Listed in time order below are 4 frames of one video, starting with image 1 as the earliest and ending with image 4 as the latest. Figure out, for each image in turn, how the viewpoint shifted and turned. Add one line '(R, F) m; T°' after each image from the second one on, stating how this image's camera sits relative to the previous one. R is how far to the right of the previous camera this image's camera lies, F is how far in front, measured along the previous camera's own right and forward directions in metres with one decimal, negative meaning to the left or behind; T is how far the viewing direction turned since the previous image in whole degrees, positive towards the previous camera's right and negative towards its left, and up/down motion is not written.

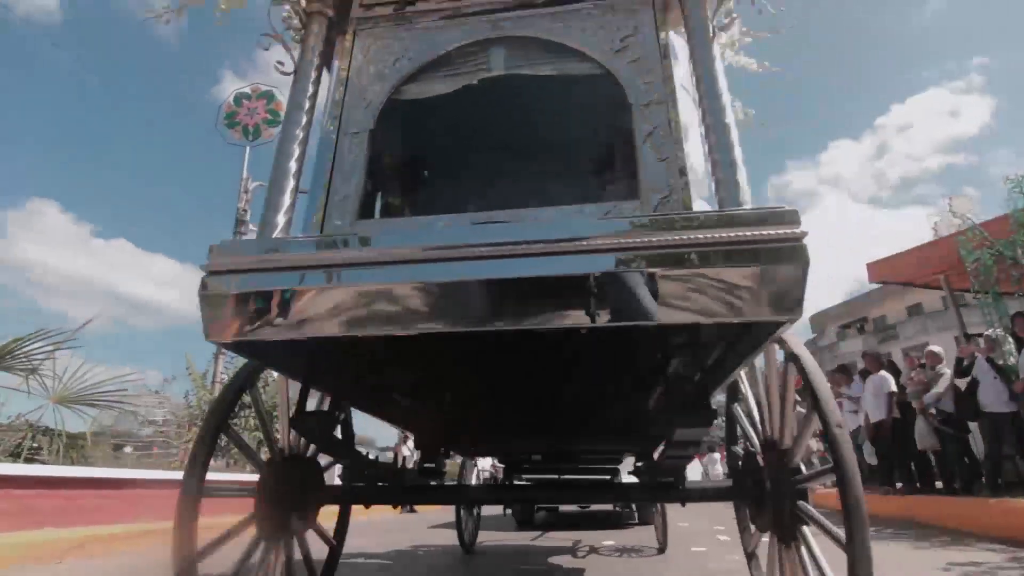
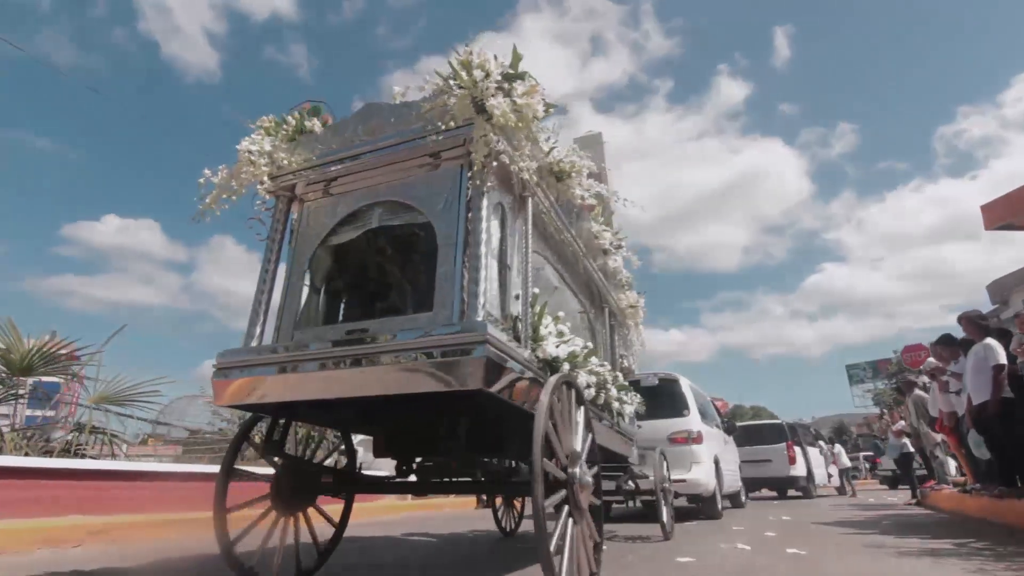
(+1.4, +0.5) m; -15°
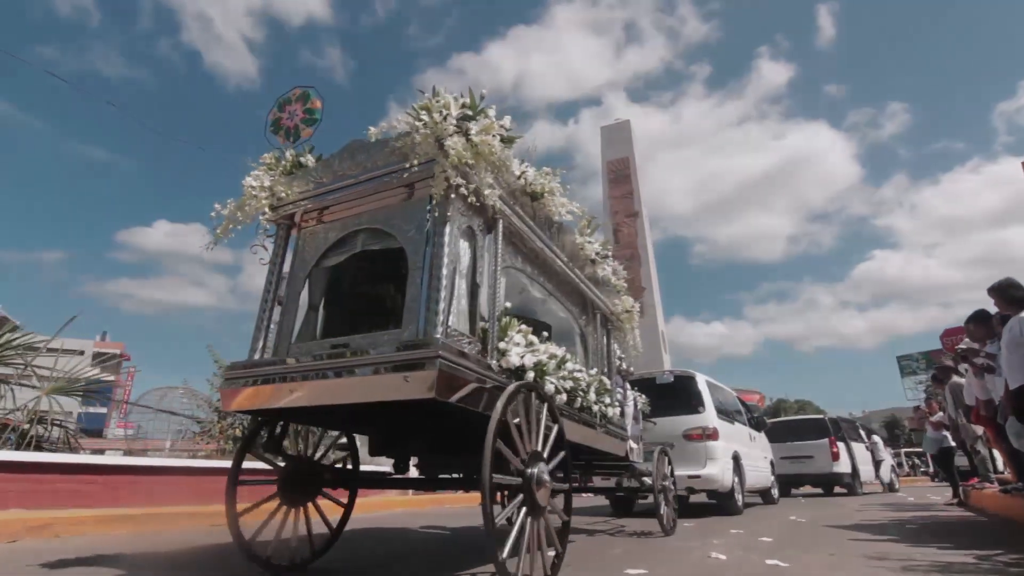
(+0.5, +0.1) m; -4°
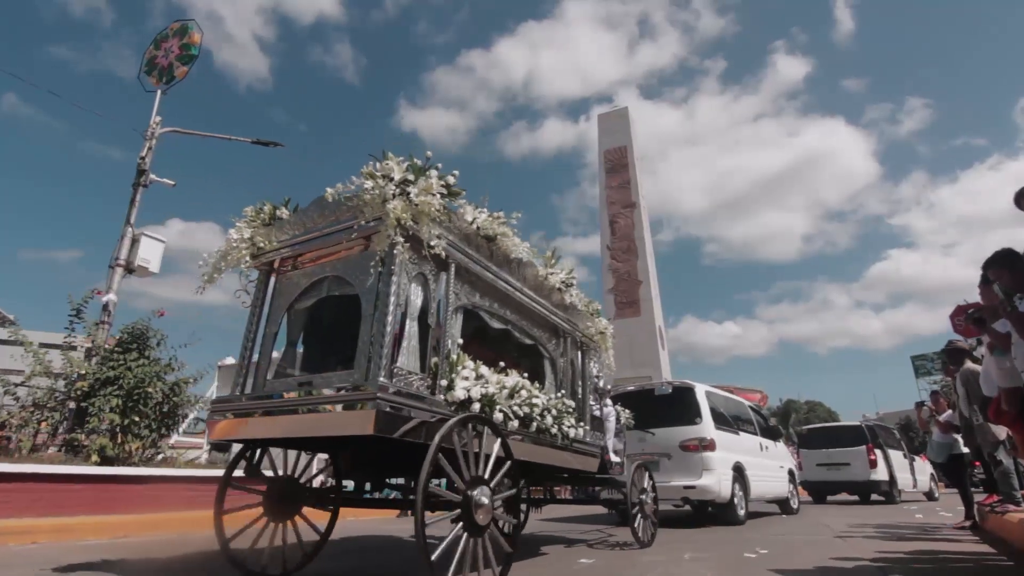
(+0.3, +0.2) m; -2°
